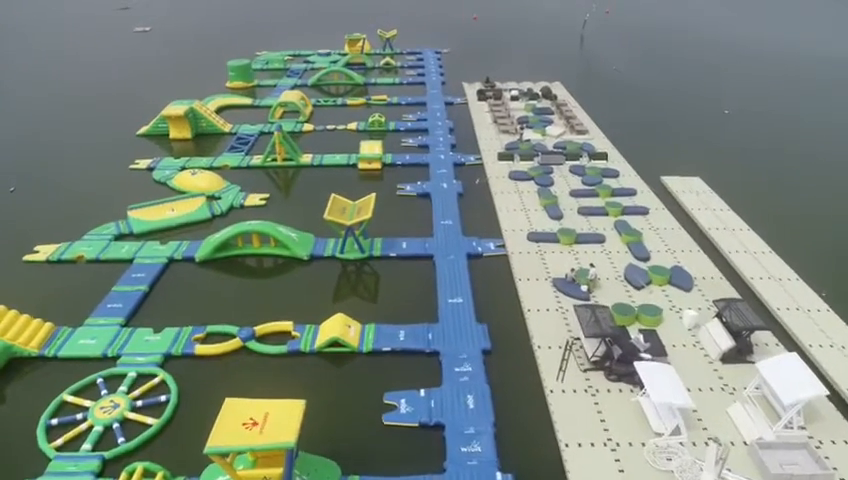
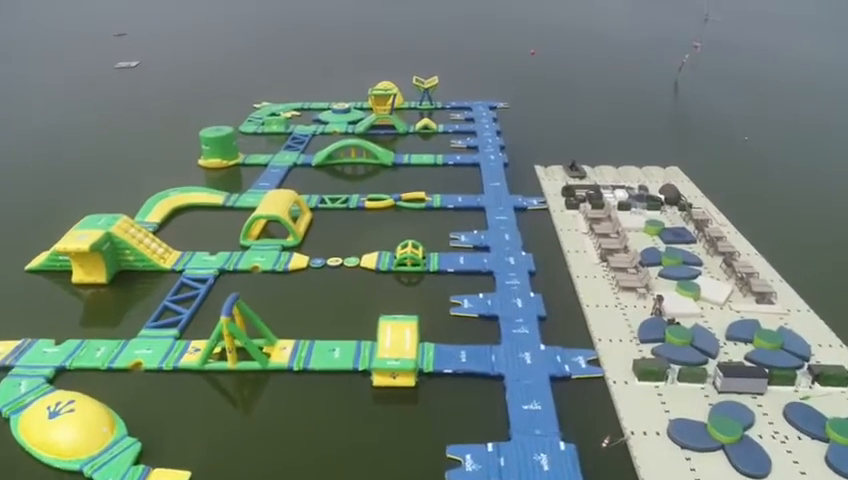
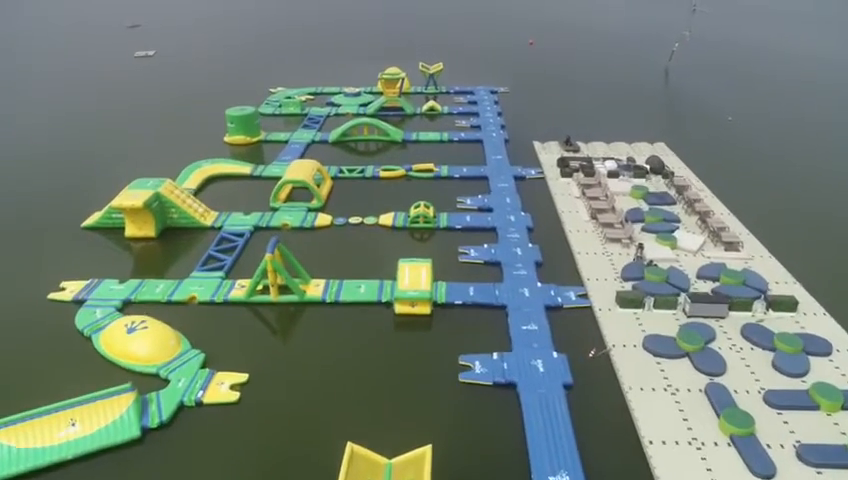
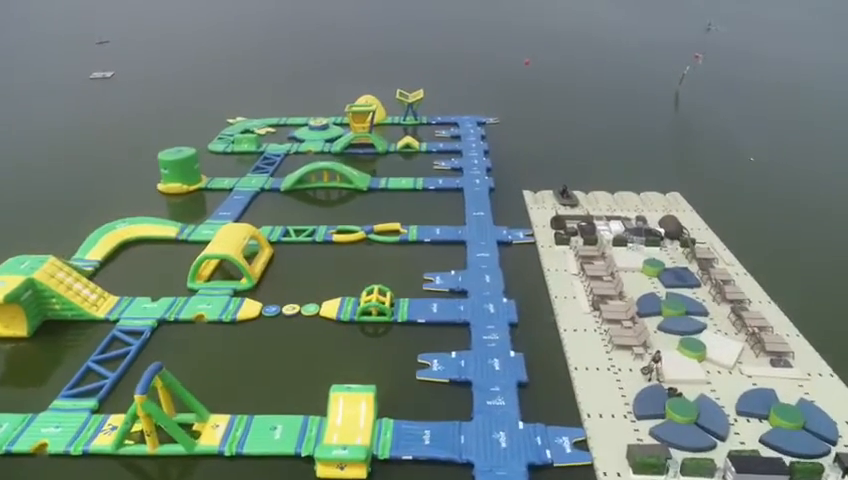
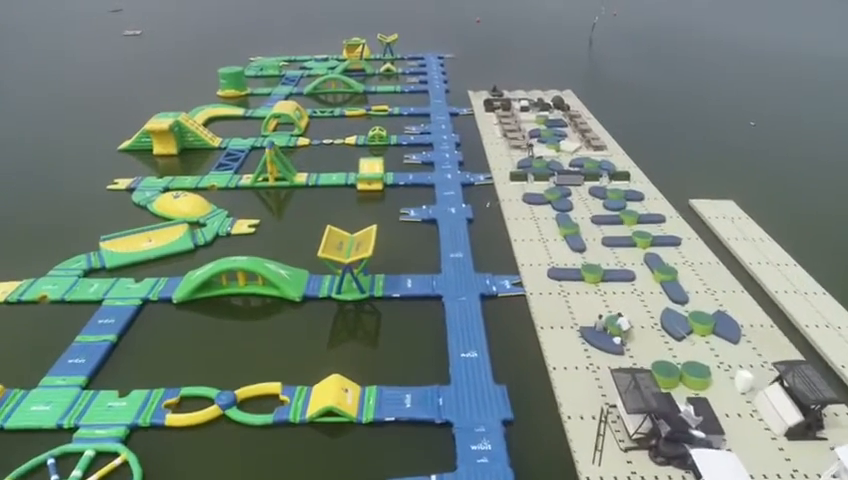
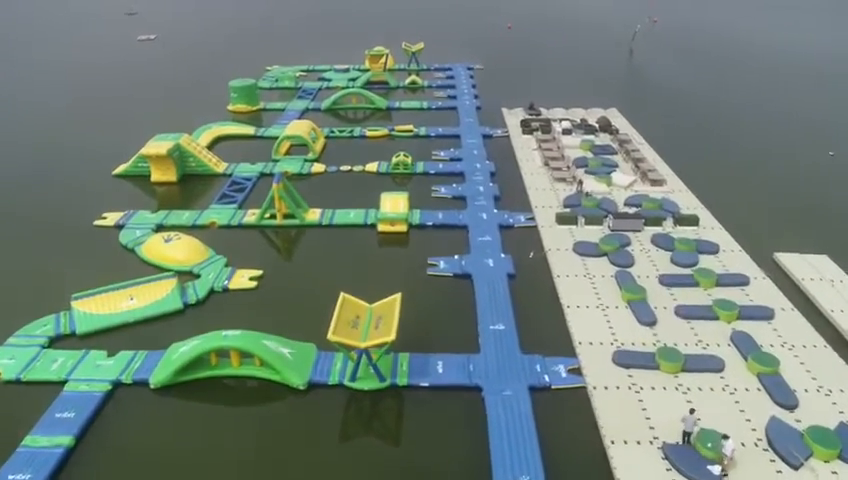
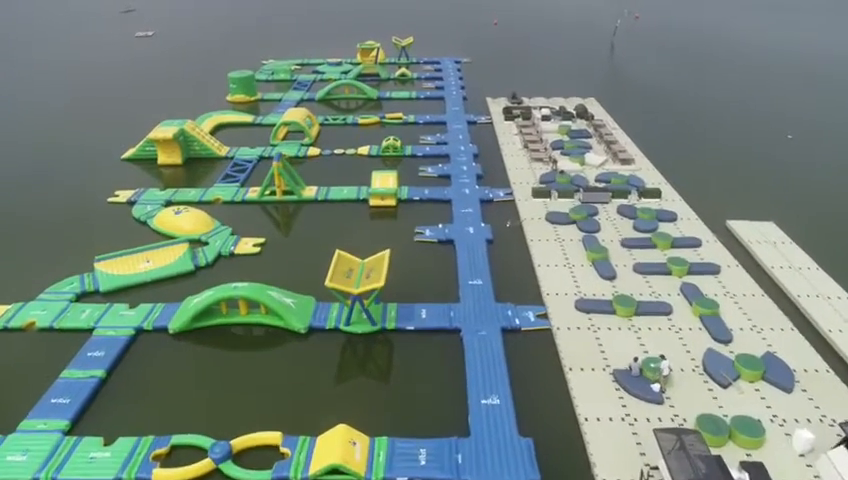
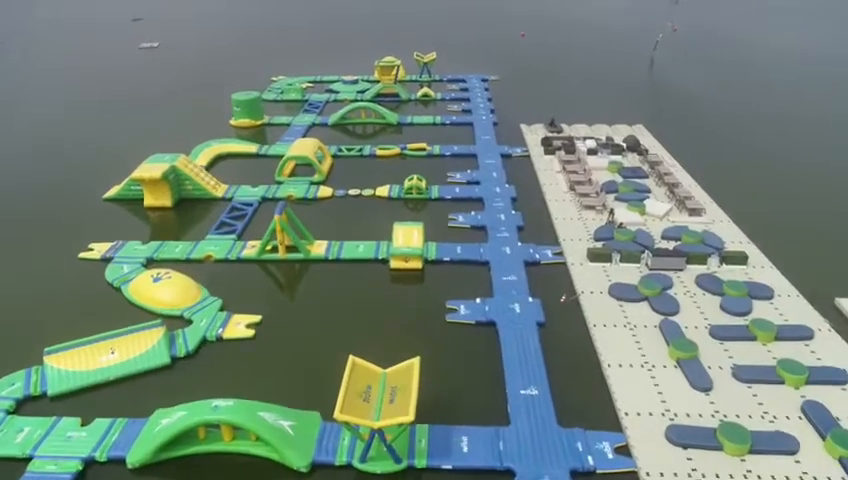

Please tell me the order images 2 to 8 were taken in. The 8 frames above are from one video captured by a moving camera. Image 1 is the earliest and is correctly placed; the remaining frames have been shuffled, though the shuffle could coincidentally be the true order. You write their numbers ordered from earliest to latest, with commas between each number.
5, 7, 6, 8, 3, 2, 4
